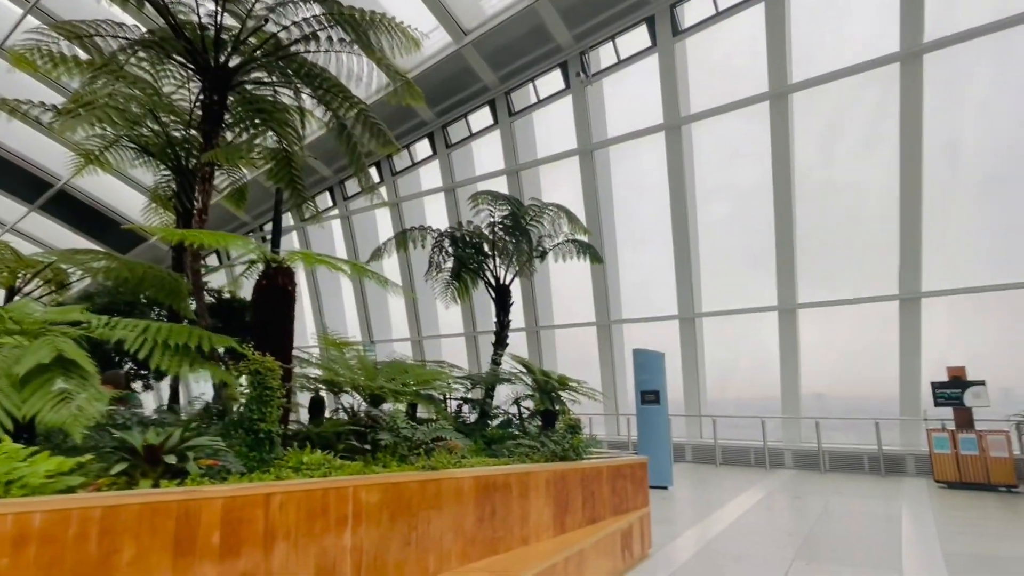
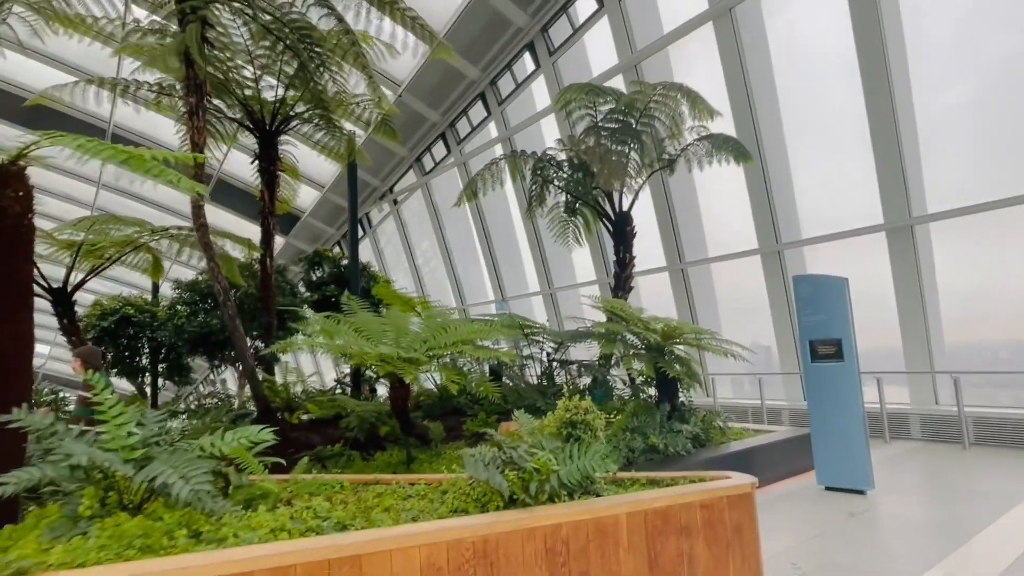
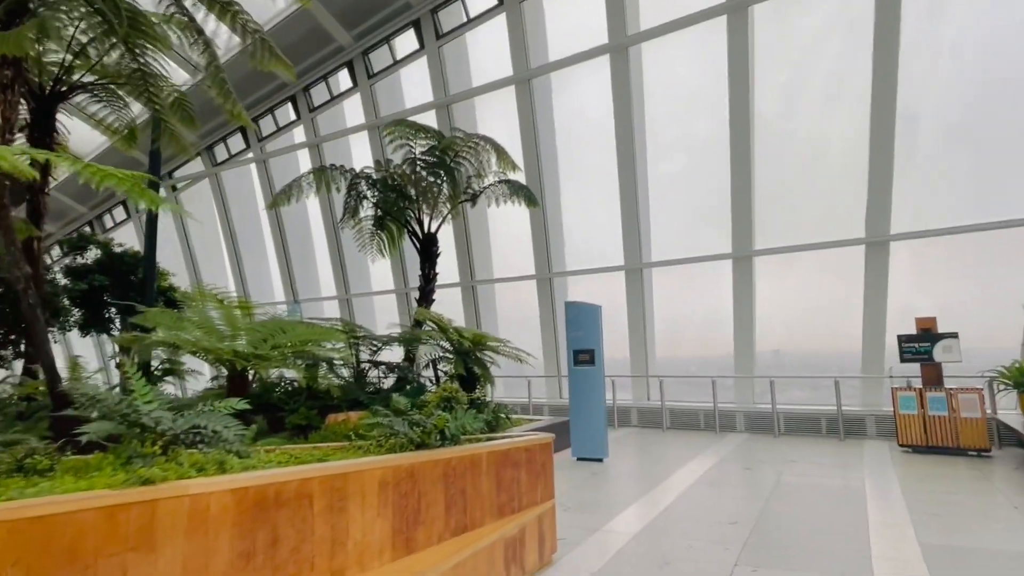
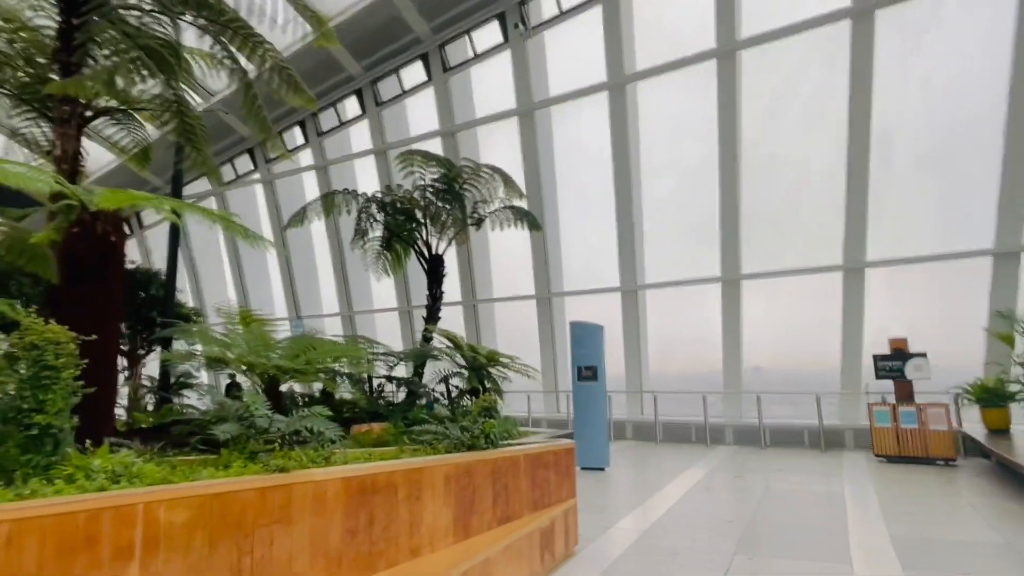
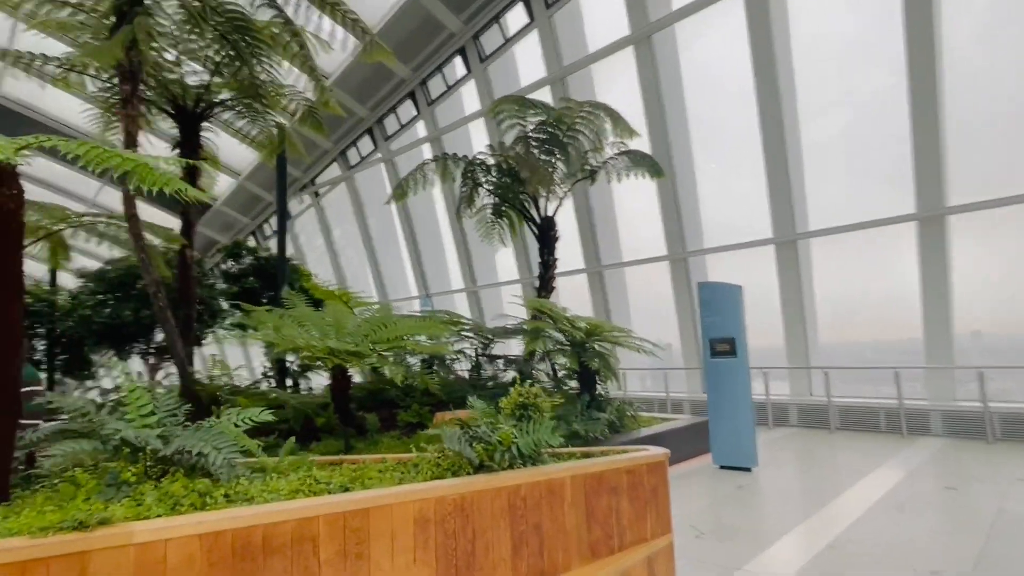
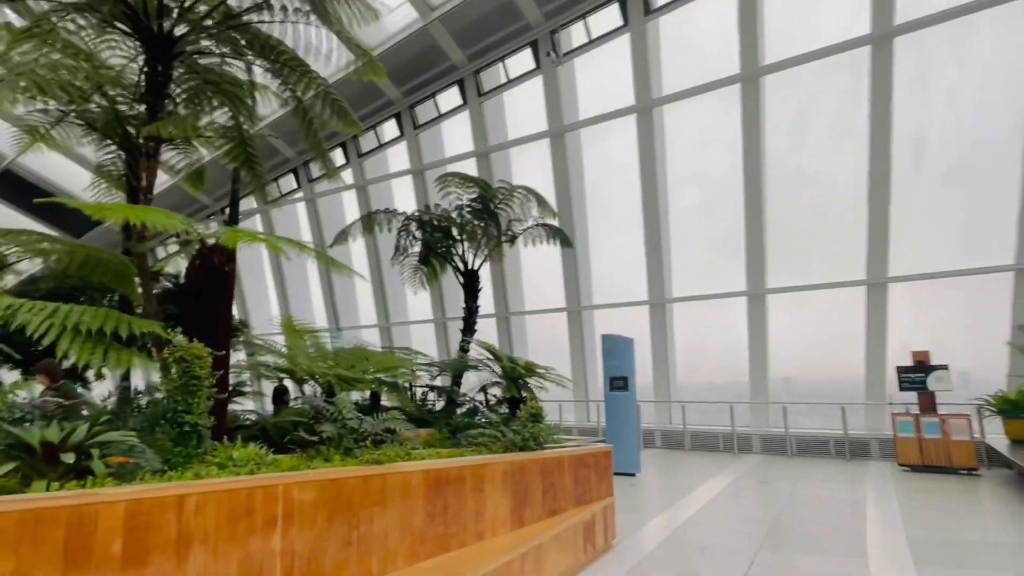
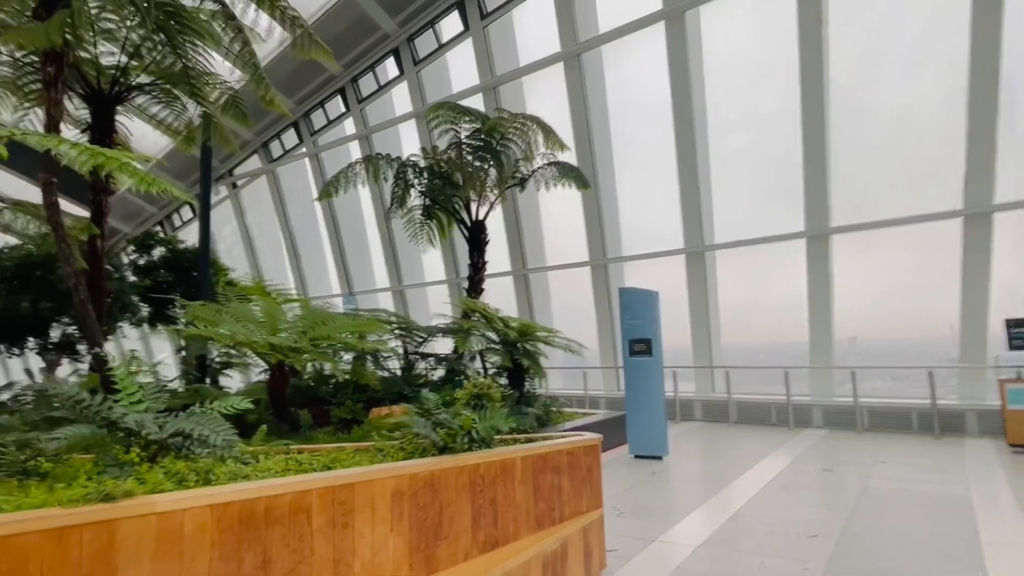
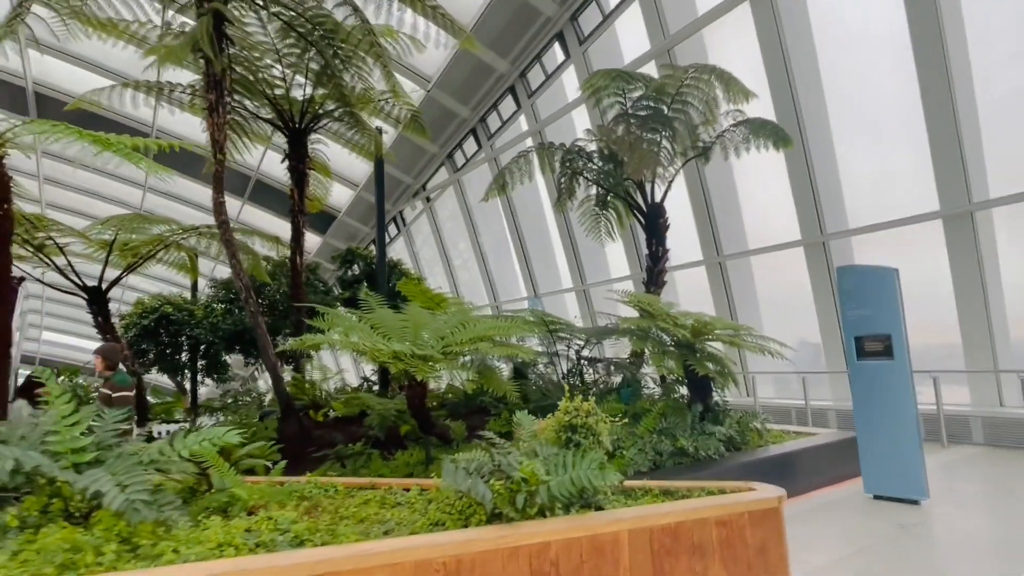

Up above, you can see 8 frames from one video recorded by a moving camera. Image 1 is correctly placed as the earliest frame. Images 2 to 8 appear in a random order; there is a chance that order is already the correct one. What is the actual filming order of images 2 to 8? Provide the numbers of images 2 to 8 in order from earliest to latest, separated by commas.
6, 4, 3, 7, 5, 2, 8
